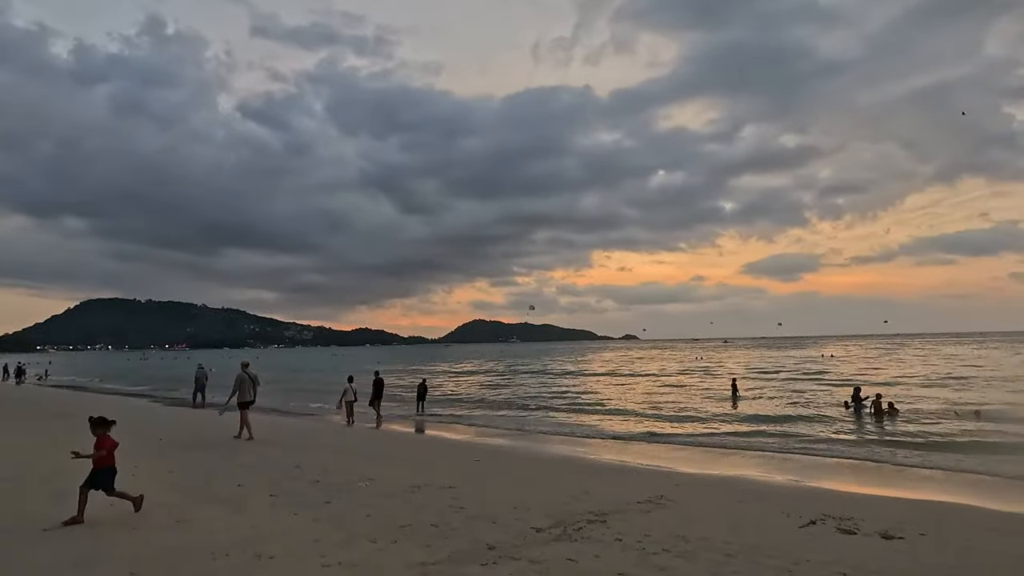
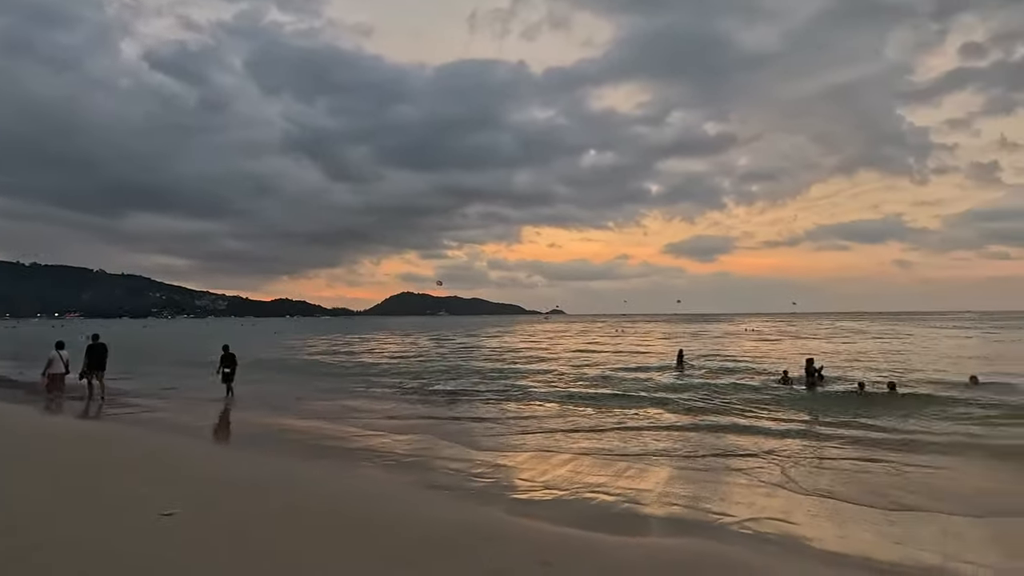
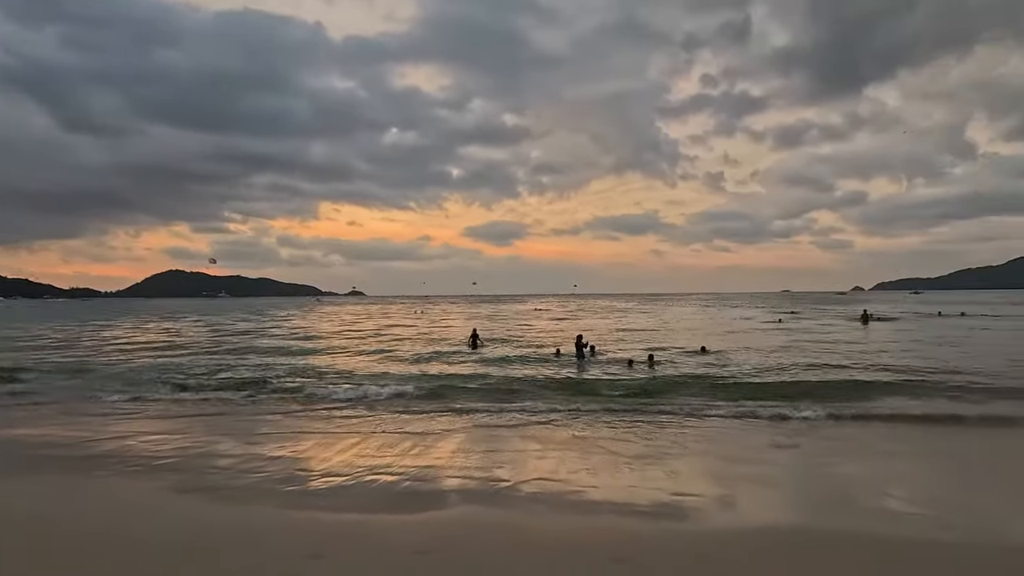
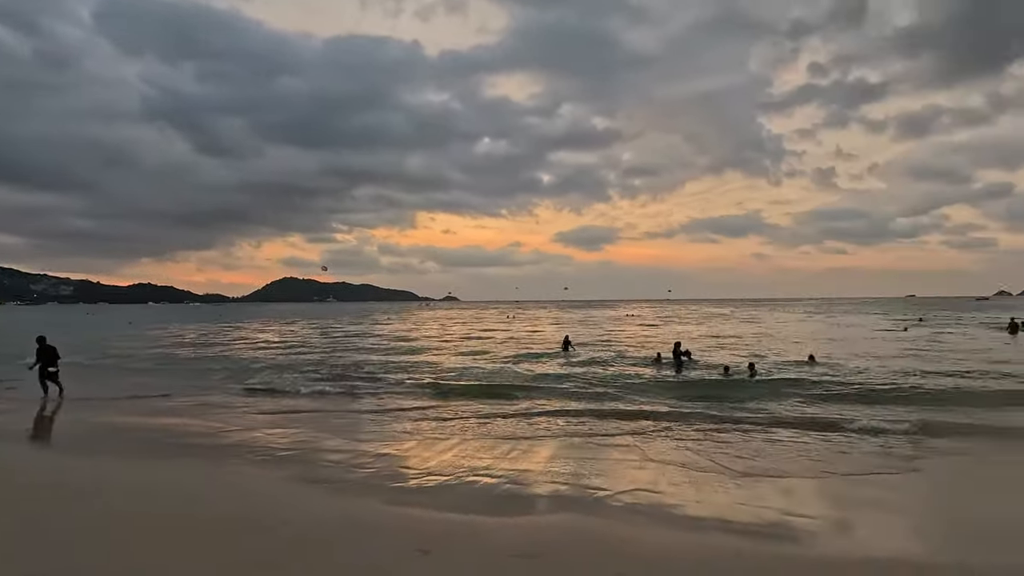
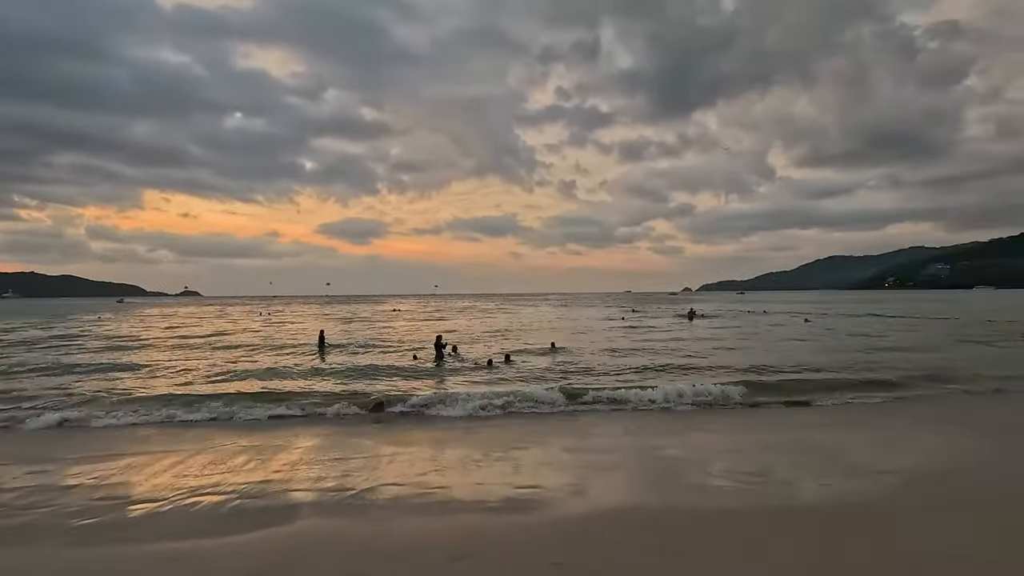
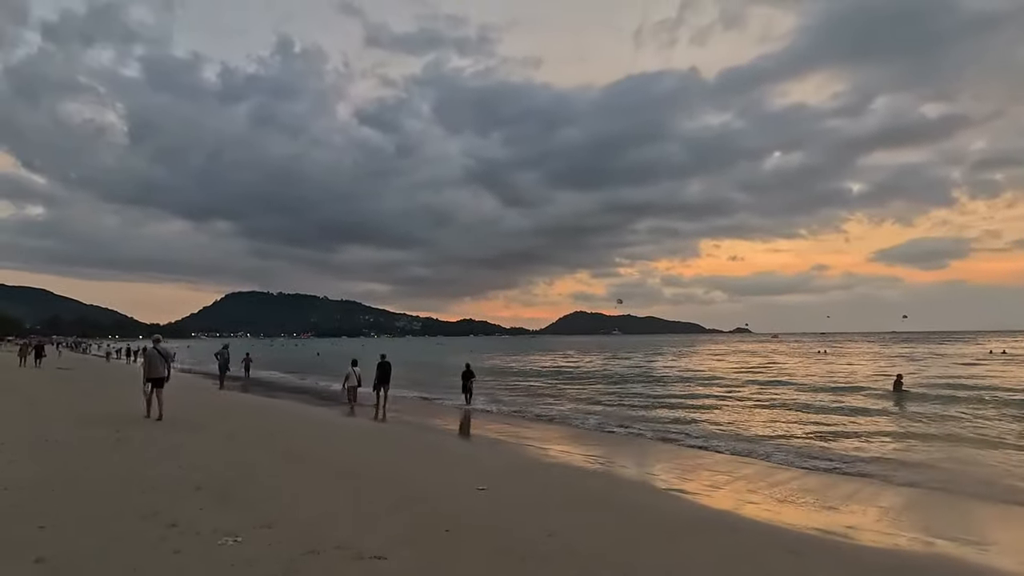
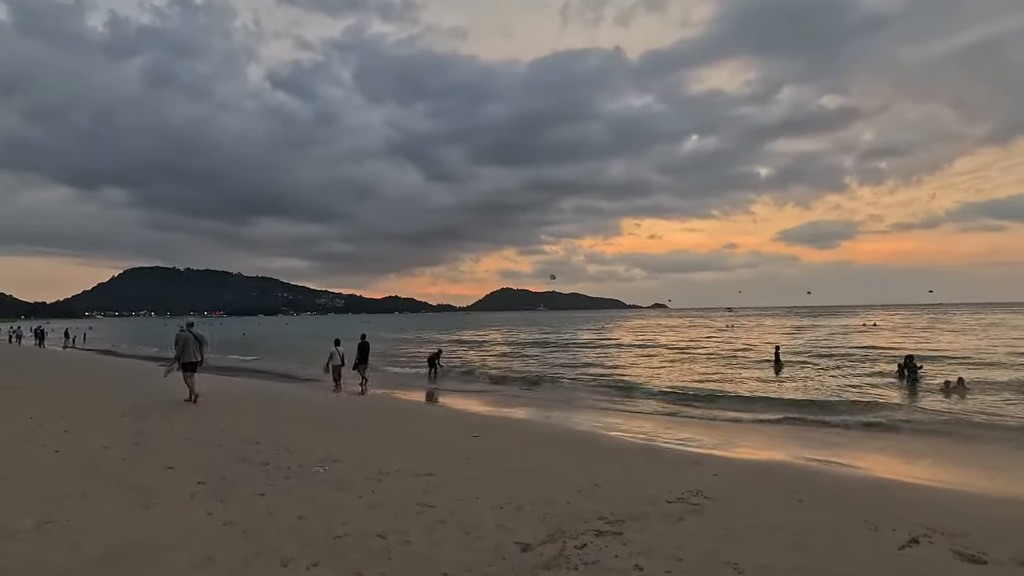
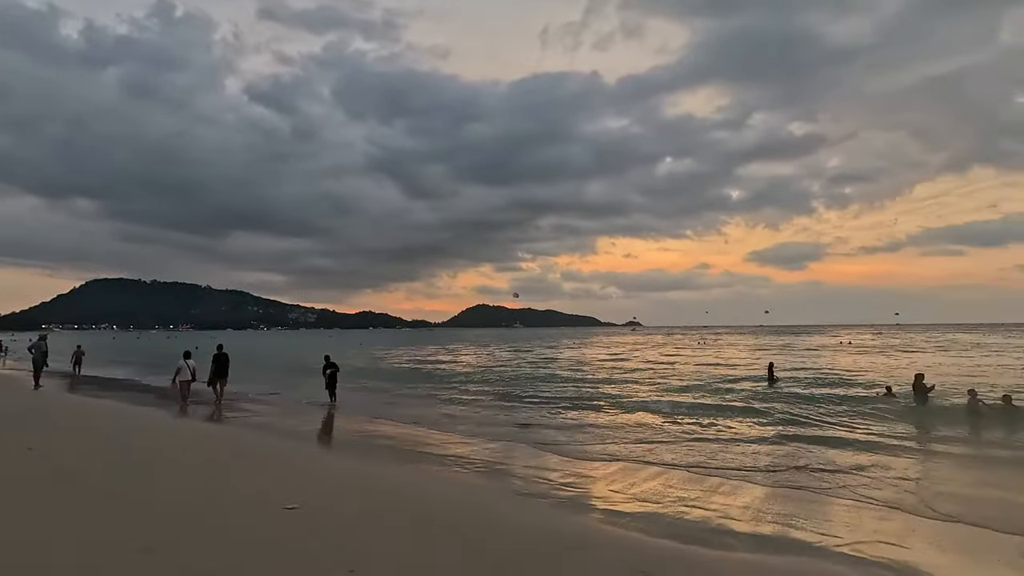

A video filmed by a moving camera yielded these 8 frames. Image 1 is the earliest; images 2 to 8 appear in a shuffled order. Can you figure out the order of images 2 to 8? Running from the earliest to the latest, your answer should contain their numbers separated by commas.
7, 6, 8, 2, 4, 3, 5
